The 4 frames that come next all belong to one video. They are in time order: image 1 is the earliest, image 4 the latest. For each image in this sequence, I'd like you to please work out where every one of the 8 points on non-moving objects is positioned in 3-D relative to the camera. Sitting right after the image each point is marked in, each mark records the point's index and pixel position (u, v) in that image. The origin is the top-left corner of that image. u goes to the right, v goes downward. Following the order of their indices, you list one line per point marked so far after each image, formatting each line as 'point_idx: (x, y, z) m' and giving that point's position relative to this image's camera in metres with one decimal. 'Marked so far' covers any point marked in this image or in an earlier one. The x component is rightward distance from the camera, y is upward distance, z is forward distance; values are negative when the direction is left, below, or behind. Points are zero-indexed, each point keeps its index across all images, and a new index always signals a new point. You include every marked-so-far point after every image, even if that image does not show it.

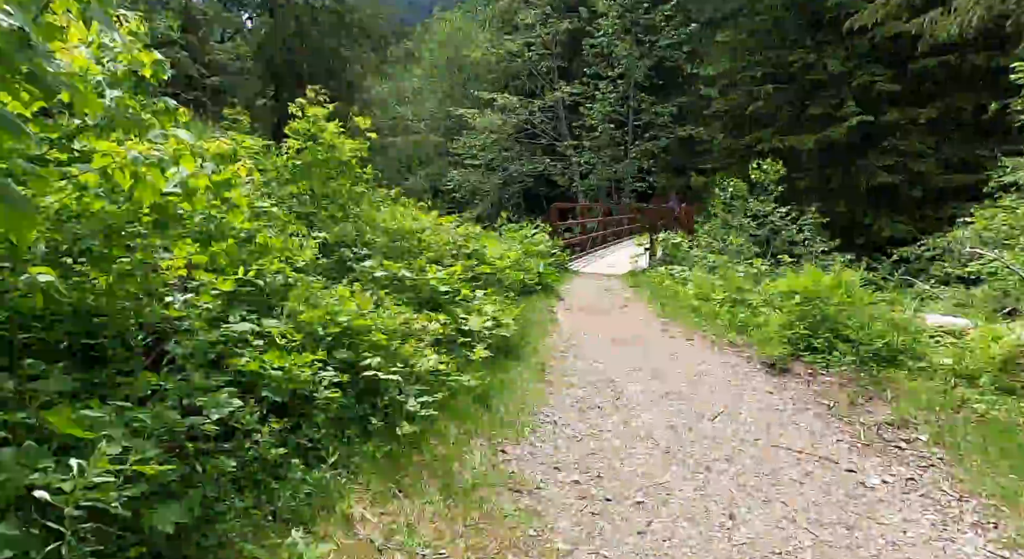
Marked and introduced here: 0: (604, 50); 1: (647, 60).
0: (+1.8, +5.6, +13.2) m
1: (+3.7, +6.0, +14.2) m
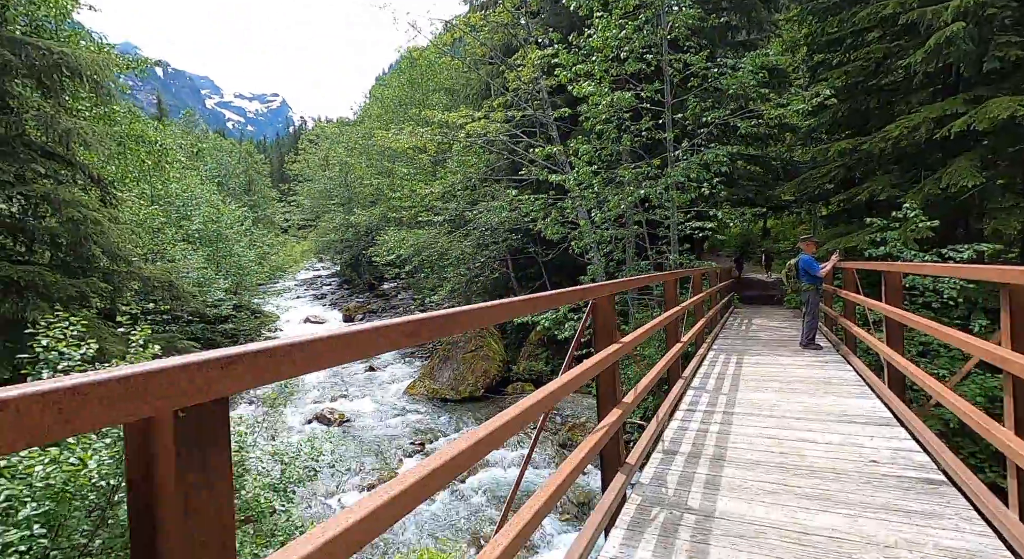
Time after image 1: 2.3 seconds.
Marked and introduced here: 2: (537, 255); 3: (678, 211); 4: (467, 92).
0: (+0.9, +3.9, +7.7) m
1: (+2.9, +4.3, +8.6) m
2: (+0.5, +0.6, +12.3) m
3: (+2.2, +0.9, +7.3) m
4: (-1.1, +4.4, +13.1) m
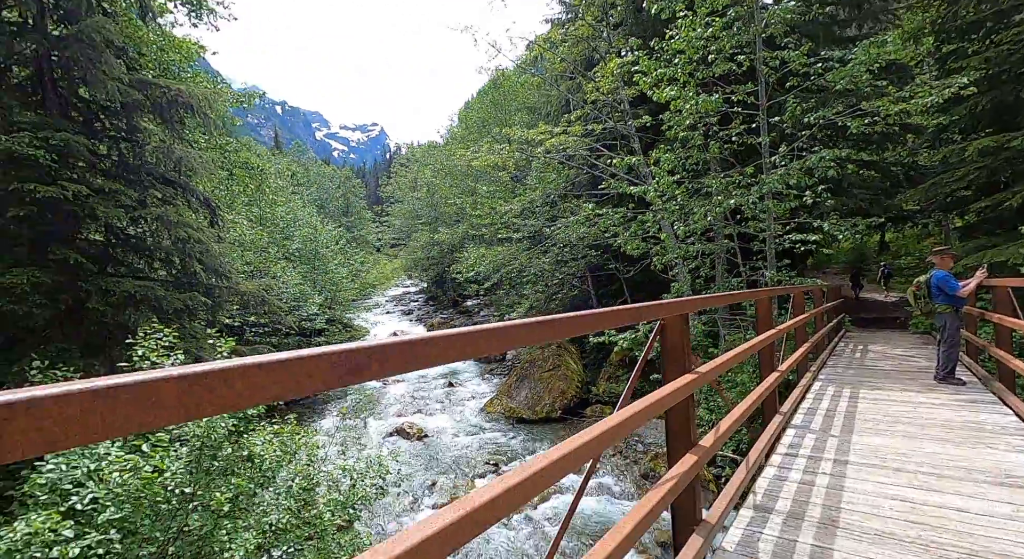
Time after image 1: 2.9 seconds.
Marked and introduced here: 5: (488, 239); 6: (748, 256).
0: (+2.0, +3.6, +7.4) m
1: (+4.0, +4.1, +7.9) m
2: (+2.3, +0.2, +11.8) m
3: (+3.2, +0.7, +6.7) m
4: (+0.8, +4.0, +13.0) m
5: (-0.7, +1.1, +15.0) m
6: (+3.8, +0.3, +8.8) m
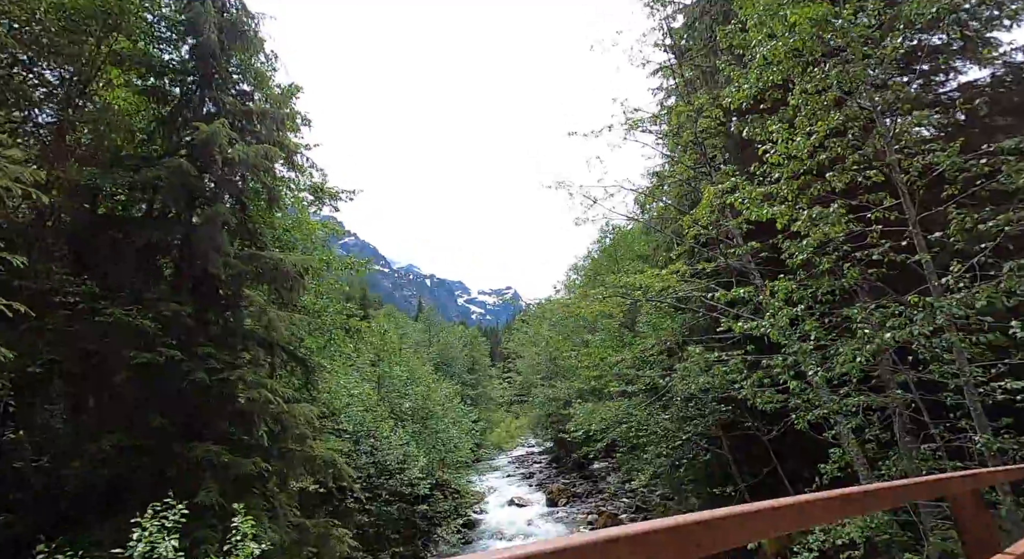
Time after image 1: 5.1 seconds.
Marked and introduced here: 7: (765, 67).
0: (+3.1, +1.8, +6.6) m
1: (+5.2, +2.2, +6.8) m
2: (+4.3, -2.7, +9.7) m
3: (+4.0, -0.8, +4.9) m
4: (+3.2, +0.6, +12.2) m
5: (+2.2, -2.8, +13.7) m
6: (+5.1, -1.6, +6.6) m
7: (+3.1, +2.6, +6.6) m
